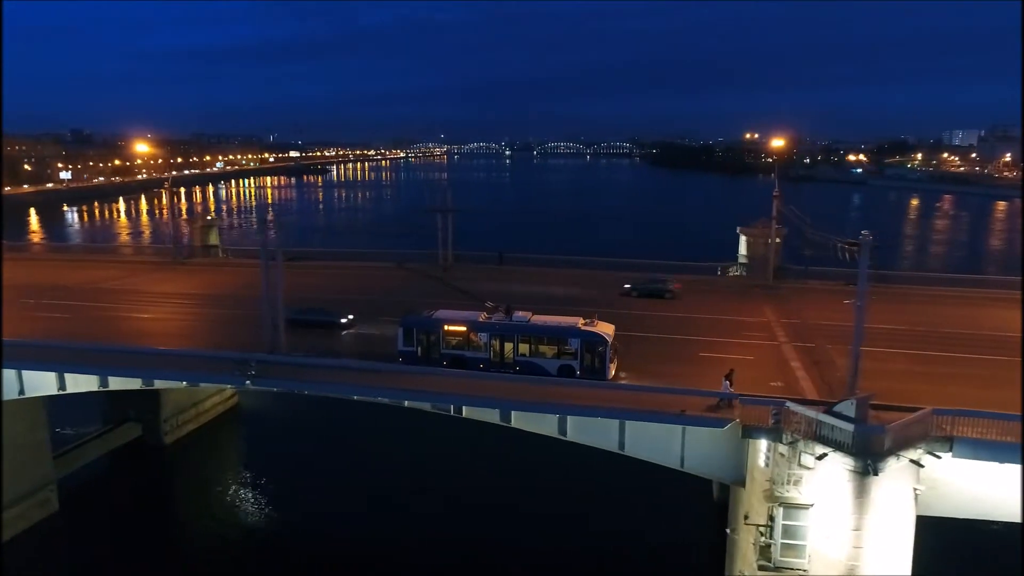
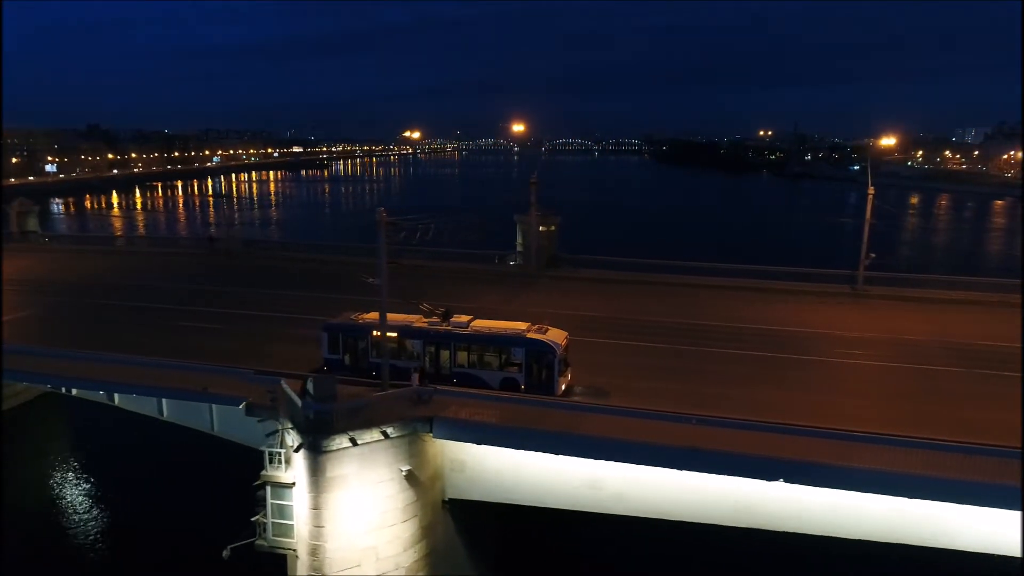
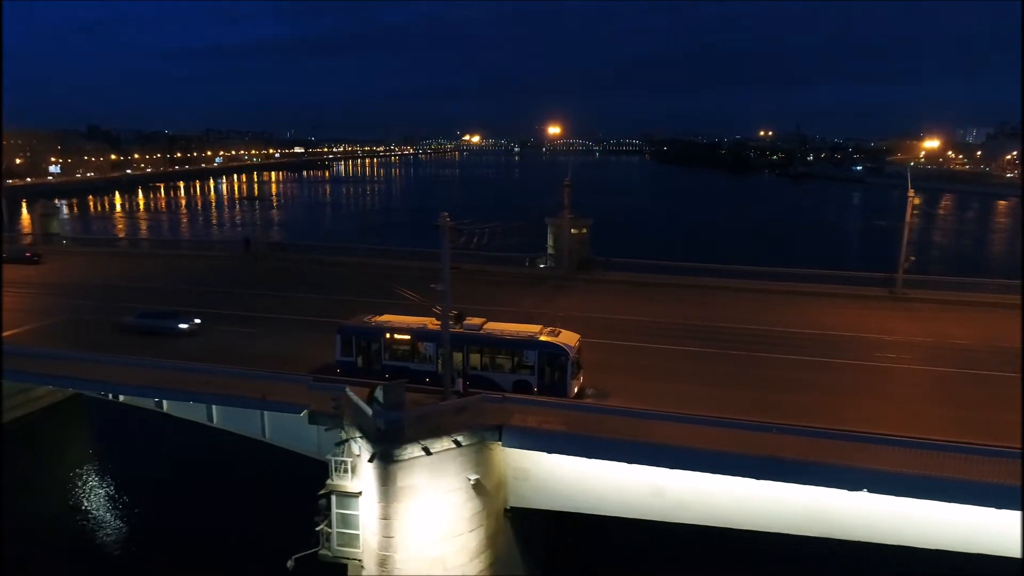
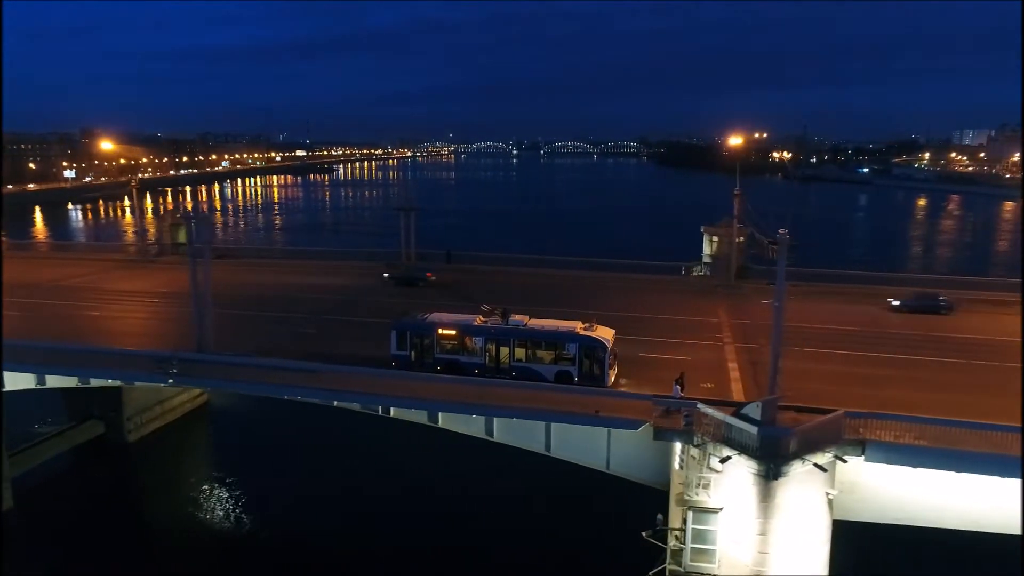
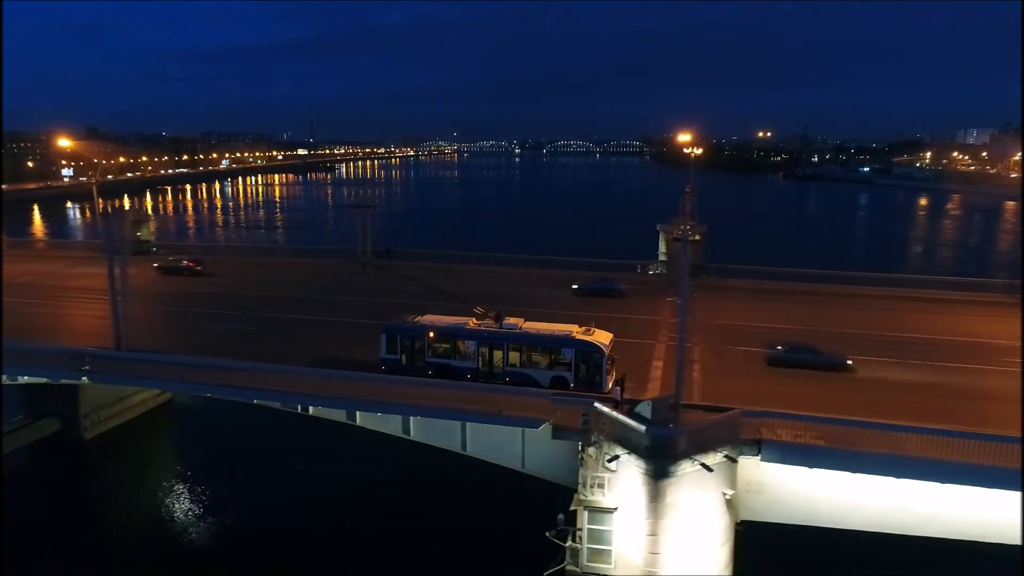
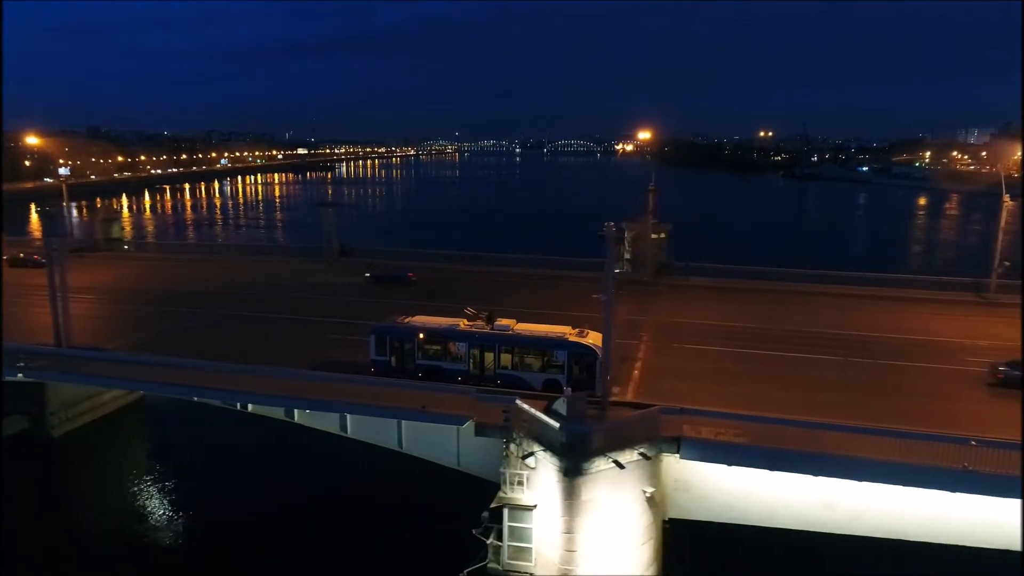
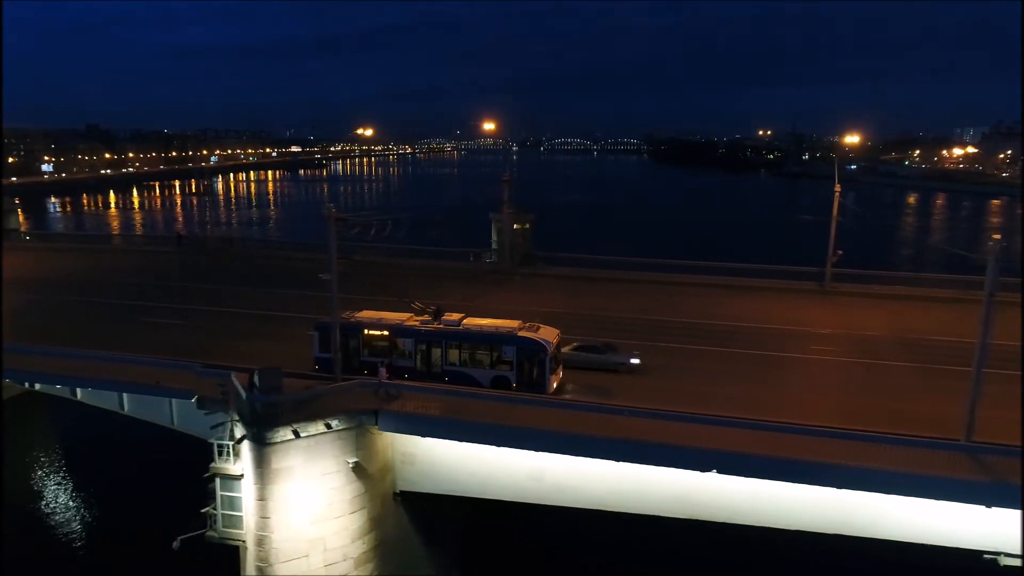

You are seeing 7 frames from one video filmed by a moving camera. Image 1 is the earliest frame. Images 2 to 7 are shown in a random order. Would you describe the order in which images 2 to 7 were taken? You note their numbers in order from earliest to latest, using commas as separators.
4, 5, 6, 3, 2, 7
